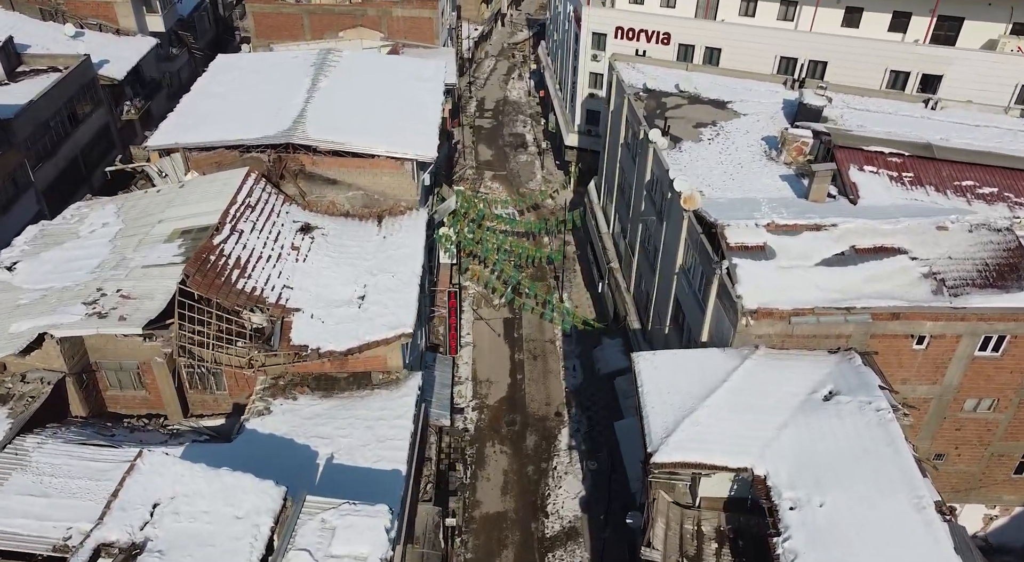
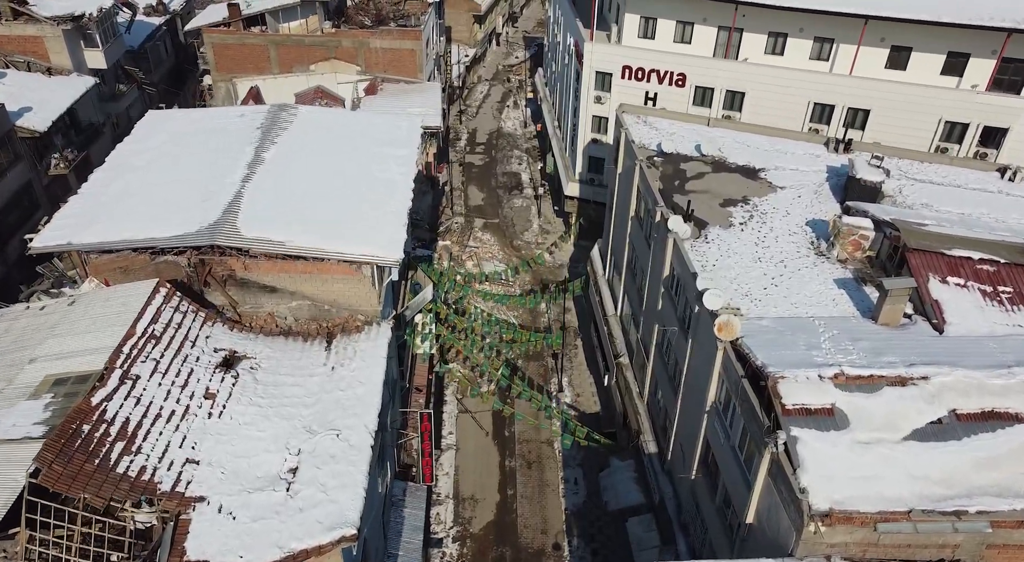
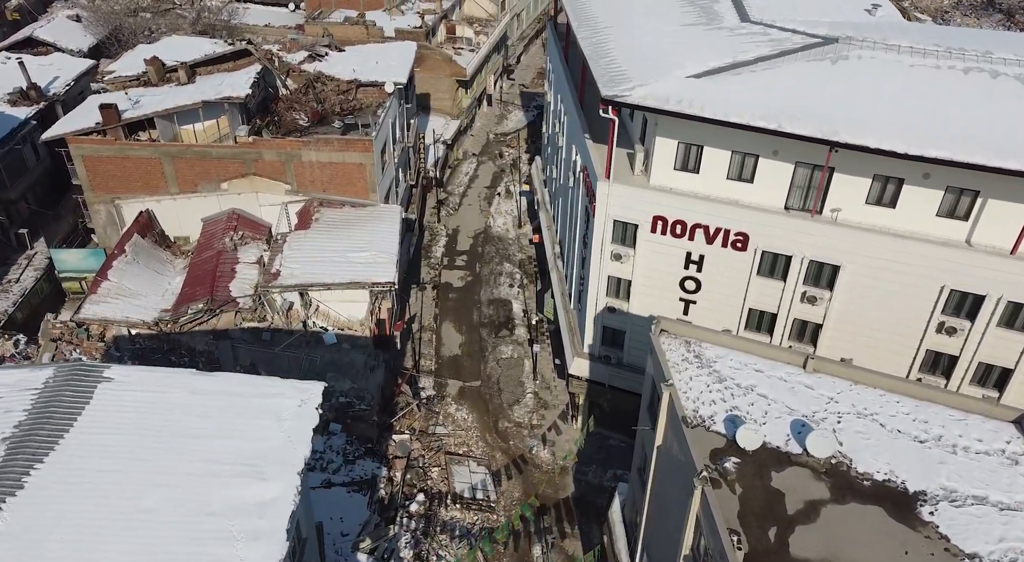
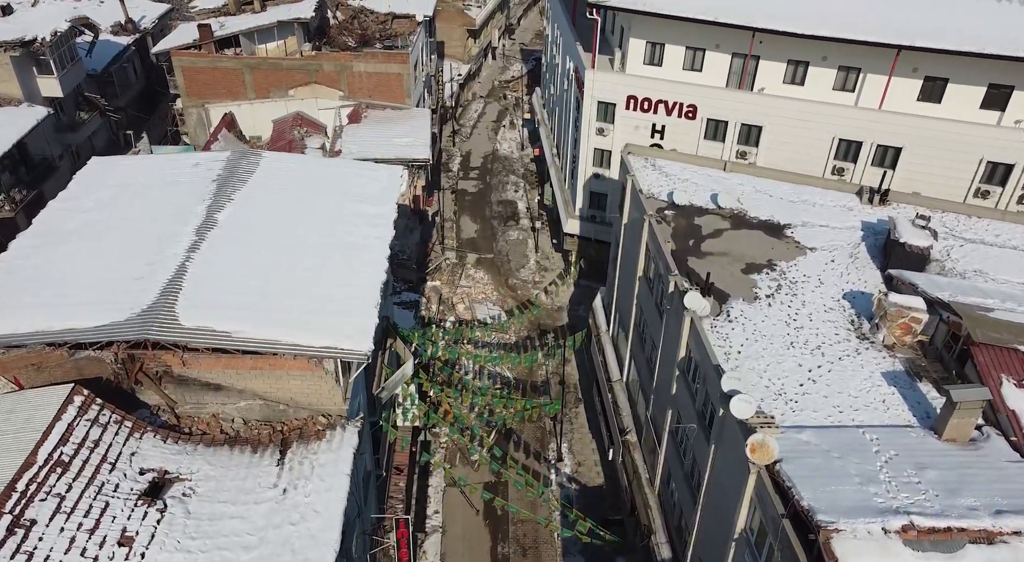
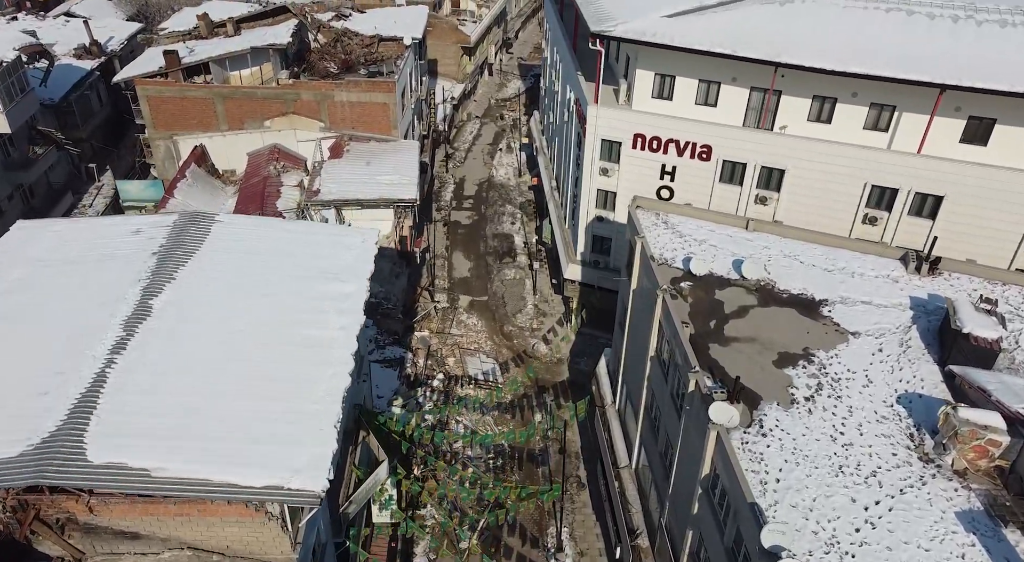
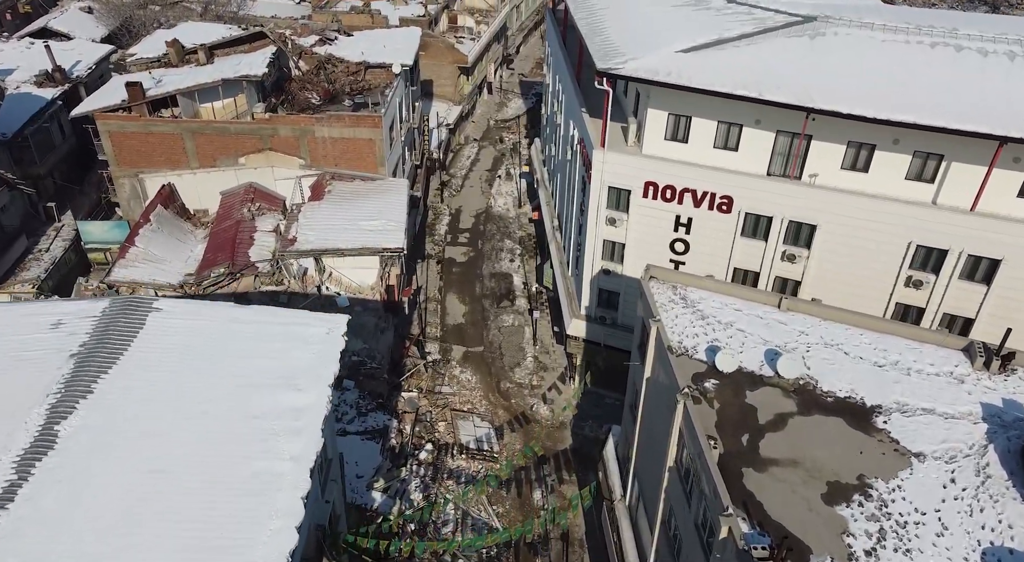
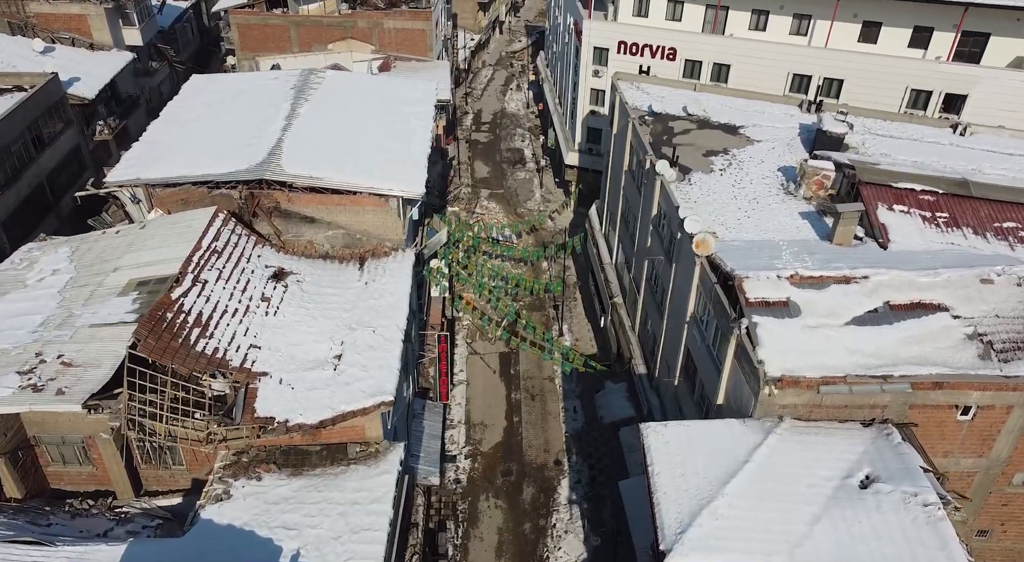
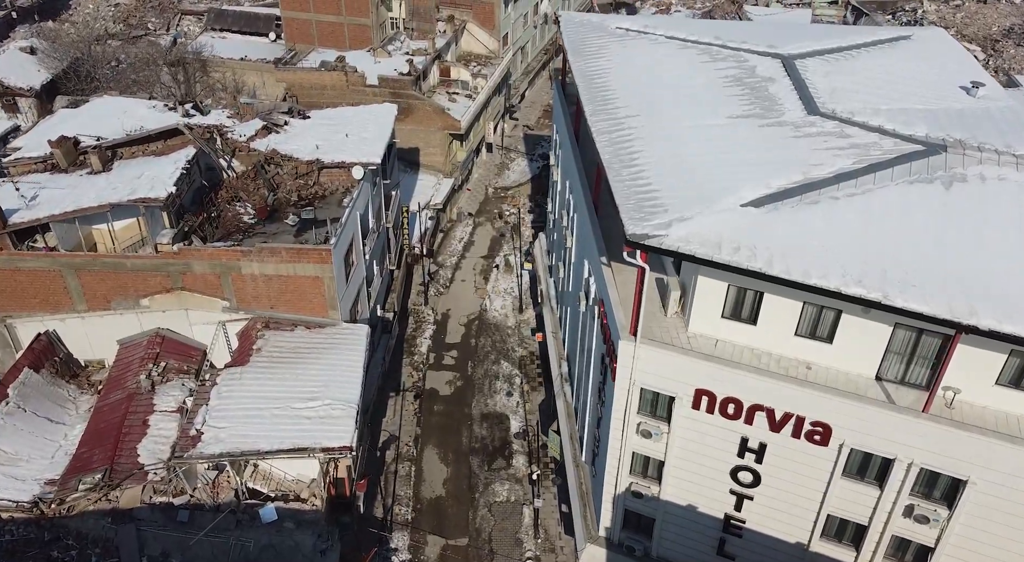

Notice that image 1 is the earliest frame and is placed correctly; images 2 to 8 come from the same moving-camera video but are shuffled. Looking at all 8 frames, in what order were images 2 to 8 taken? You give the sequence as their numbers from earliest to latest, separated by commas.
7, 2, 4, 5, 6, 3, 8
